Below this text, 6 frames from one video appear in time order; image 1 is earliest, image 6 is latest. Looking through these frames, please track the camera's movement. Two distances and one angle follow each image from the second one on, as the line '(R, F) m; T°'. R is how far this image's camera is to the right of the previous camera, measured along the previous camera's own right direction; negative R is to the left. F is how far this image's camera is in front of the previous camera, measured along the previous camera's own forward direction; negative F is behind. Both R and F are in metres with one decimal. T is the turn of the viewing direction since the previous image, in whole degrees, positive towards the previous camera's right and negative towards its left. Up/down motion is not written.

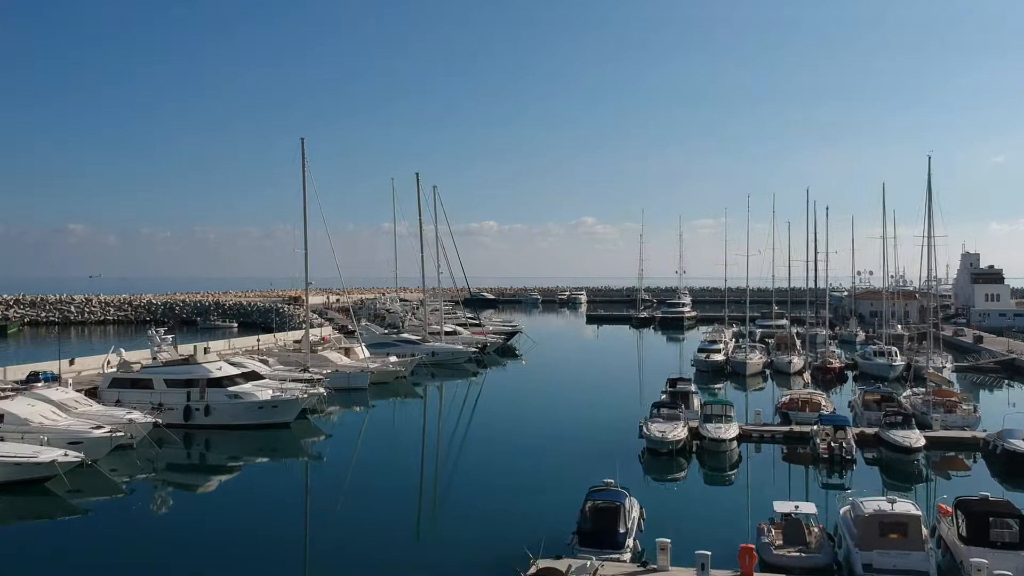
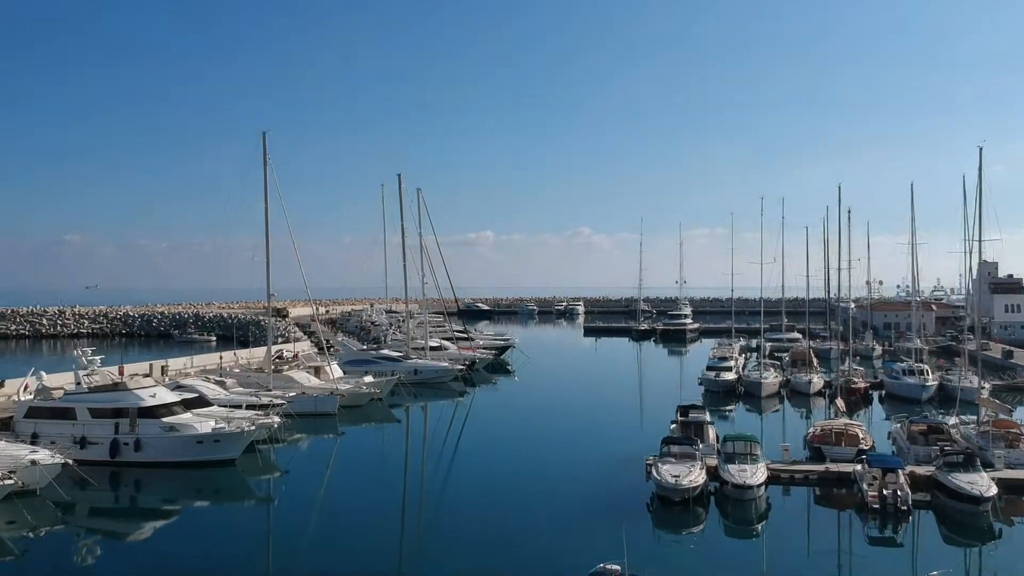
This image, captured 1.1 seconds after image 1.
(+0.3, +3.0) m; 0°
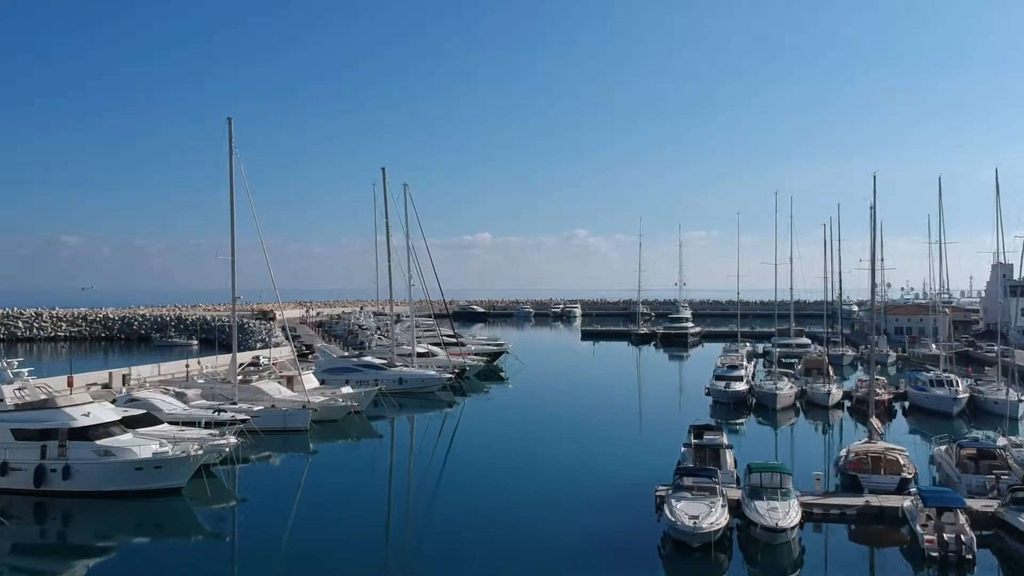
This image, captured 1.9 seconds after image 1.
(+0.2, +2.4) m; 0°
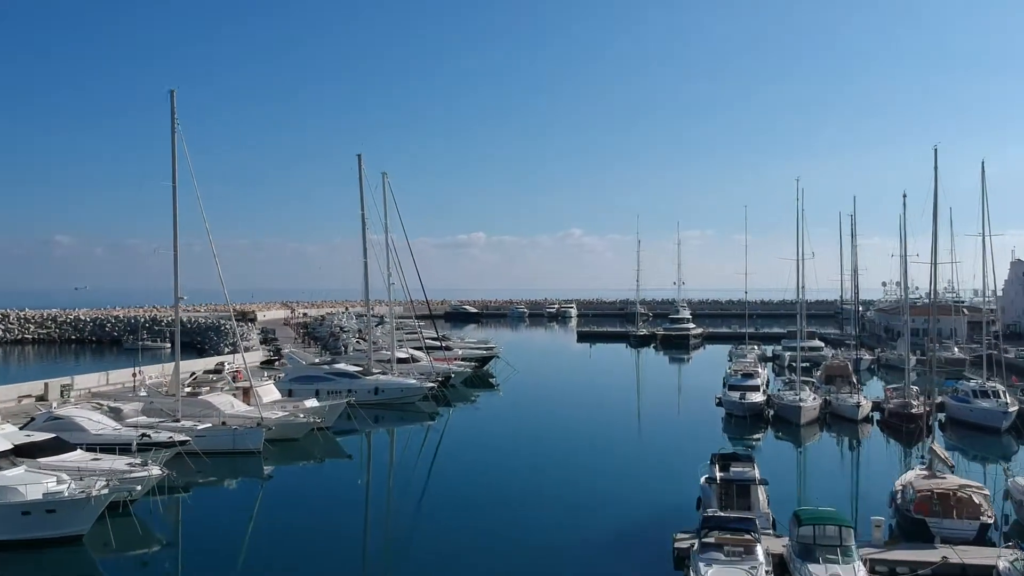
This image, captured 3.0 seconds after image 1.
(+0.2, +3.0) m; 0°
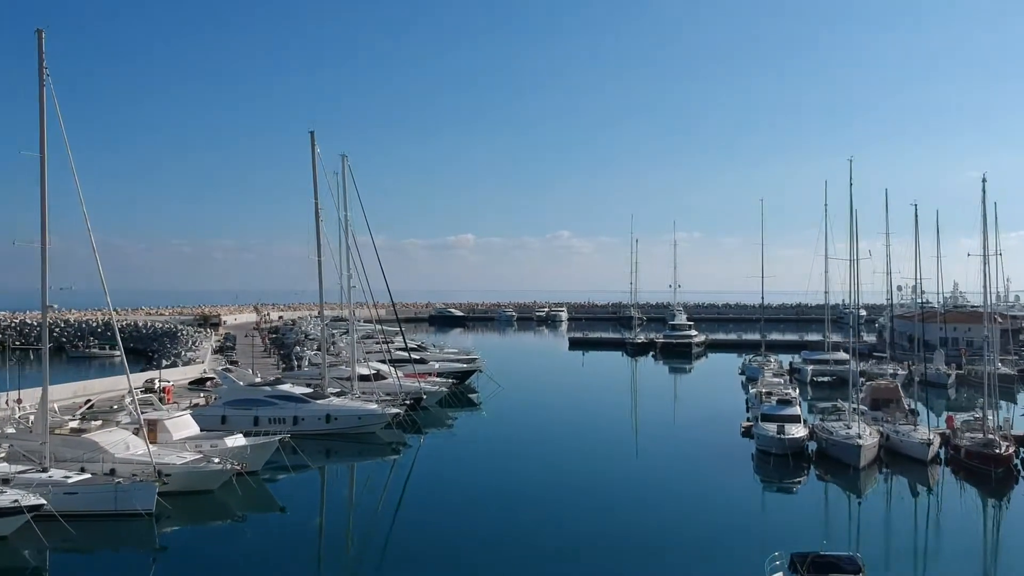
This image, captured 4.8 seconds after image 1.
(+0.2, +4.7) m; +1°
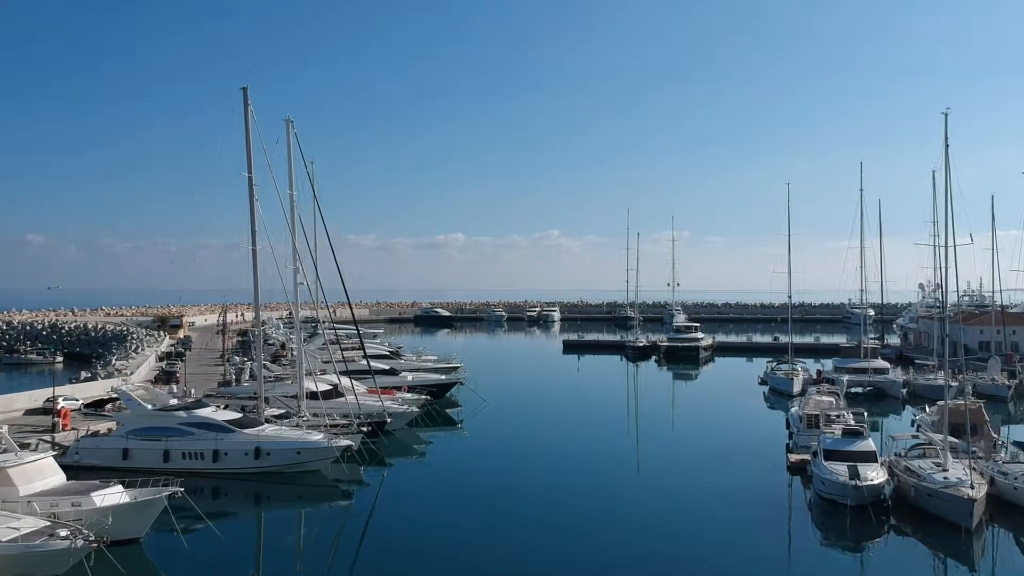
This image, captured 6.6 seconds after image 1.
(+0.2, +4.8) m; +1°
